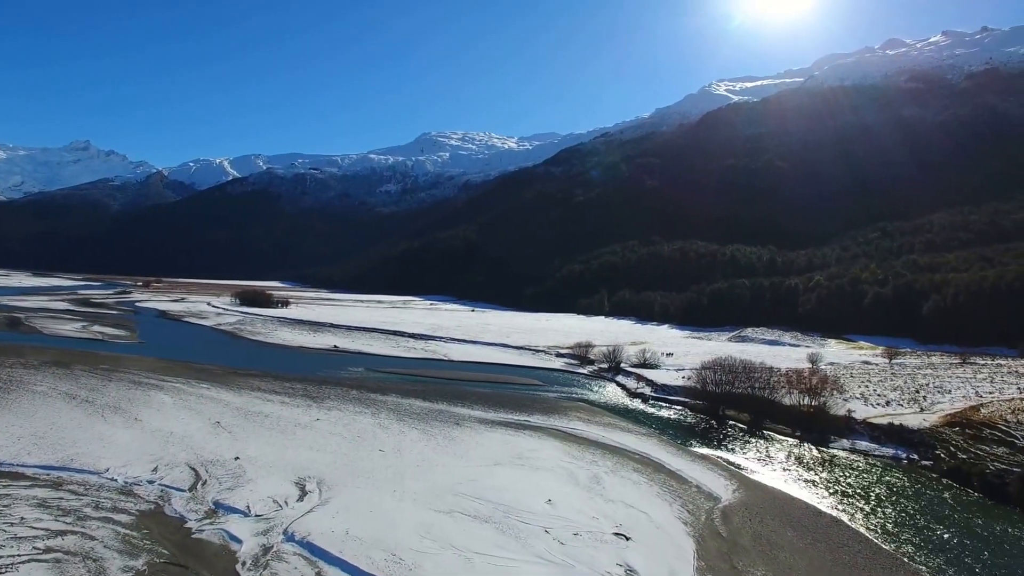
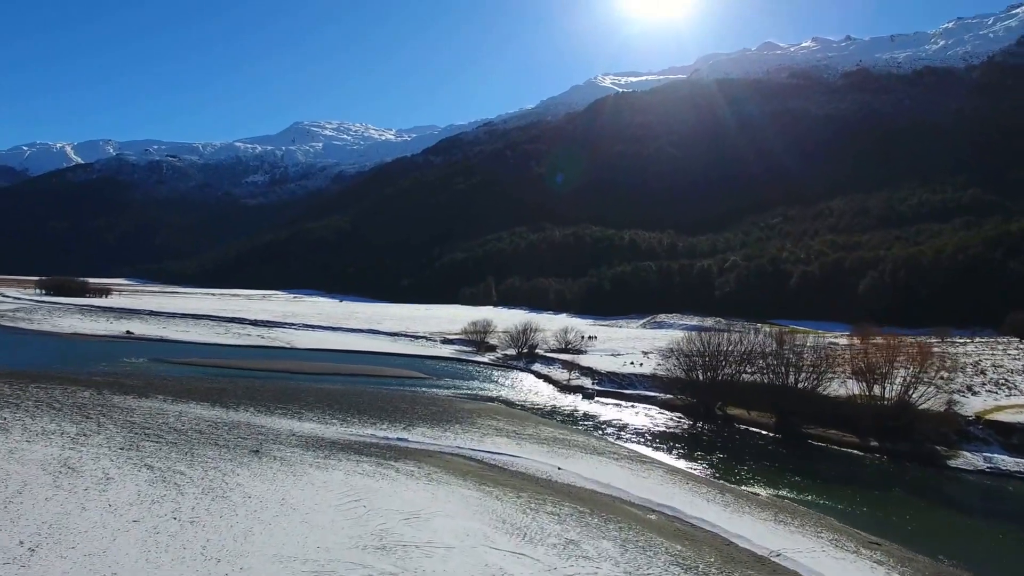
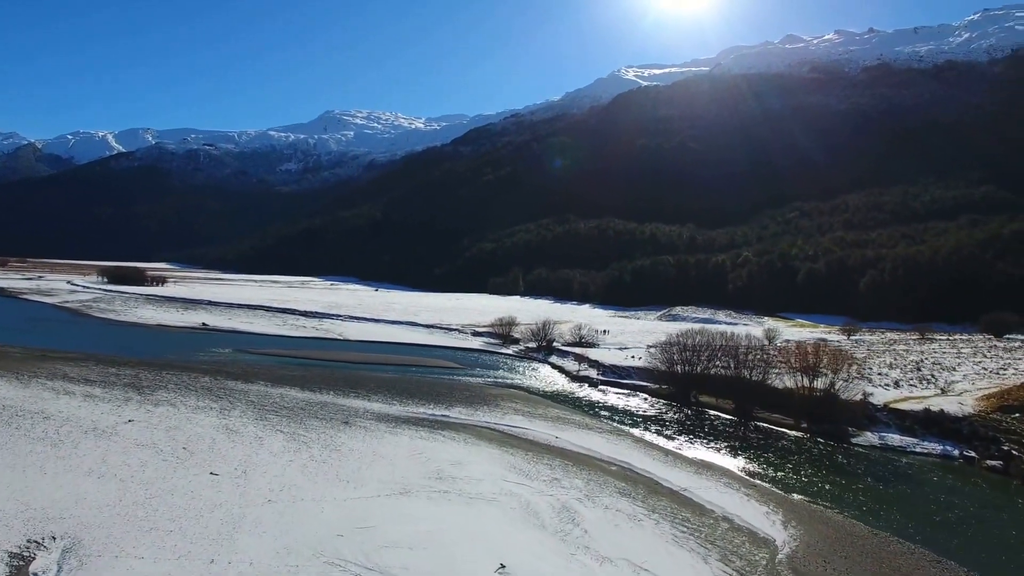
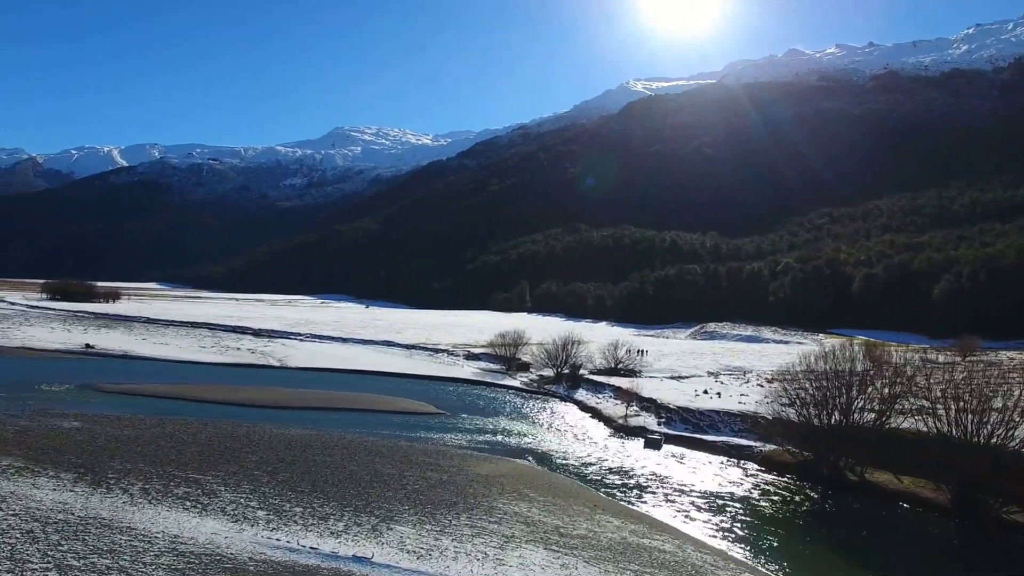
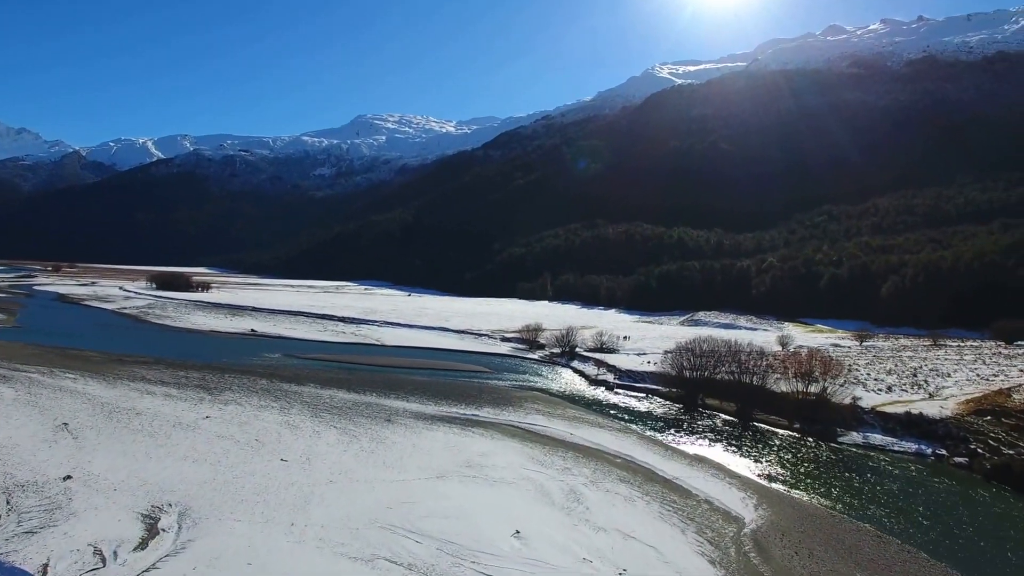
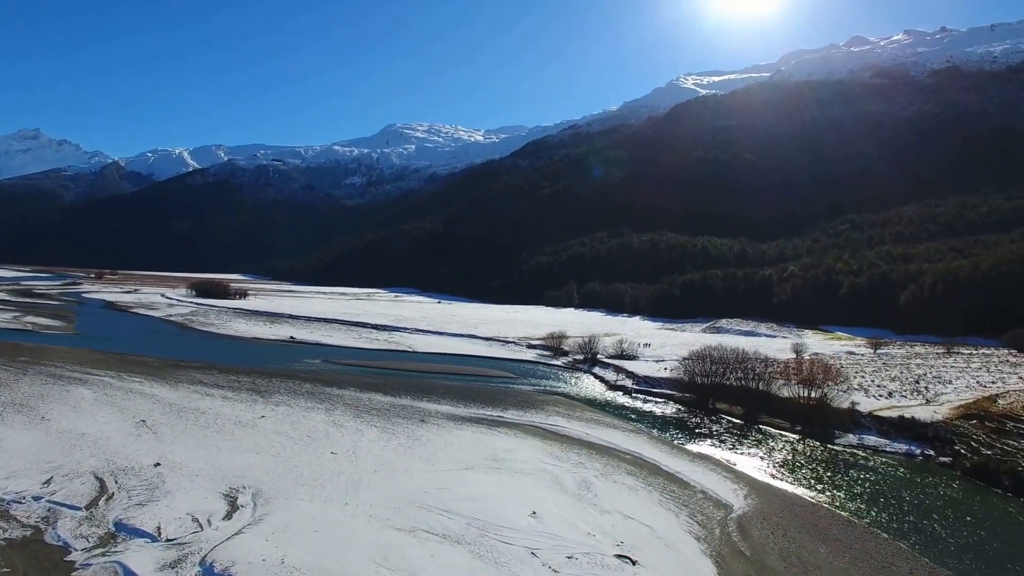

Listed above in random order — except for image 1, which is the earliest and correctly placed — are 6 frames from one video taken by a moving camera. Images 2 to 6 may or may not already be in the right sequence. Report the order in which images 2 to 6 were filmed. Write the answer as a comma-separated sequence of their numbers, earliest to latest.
6, 5, 3, 2, 4
